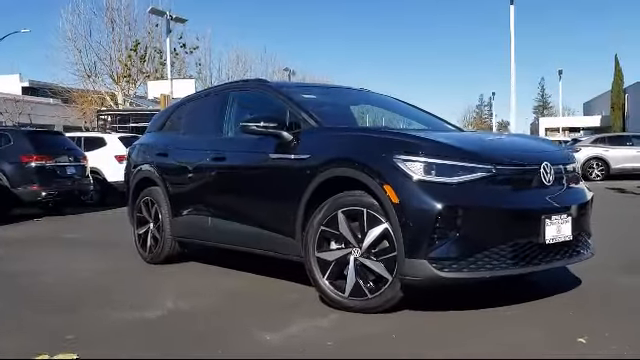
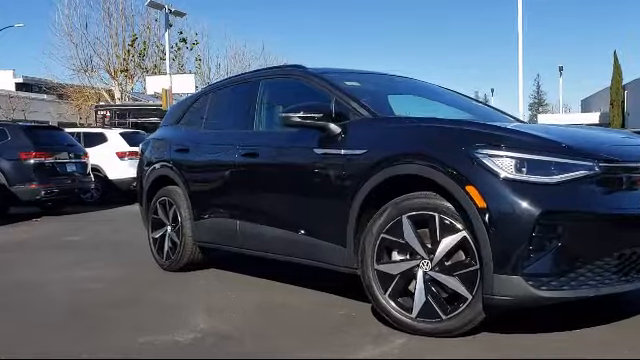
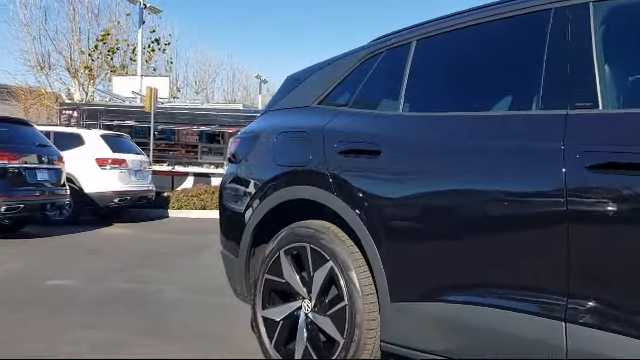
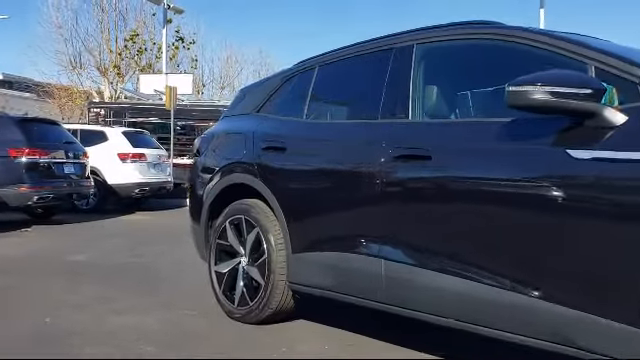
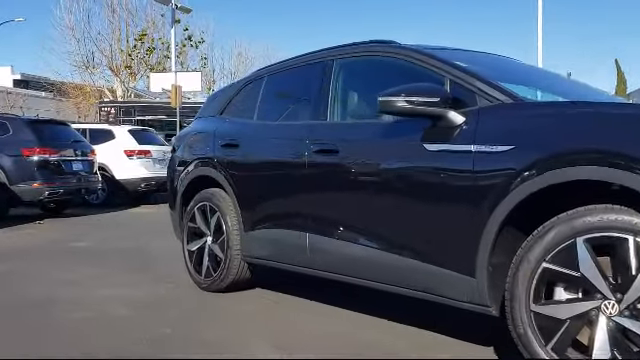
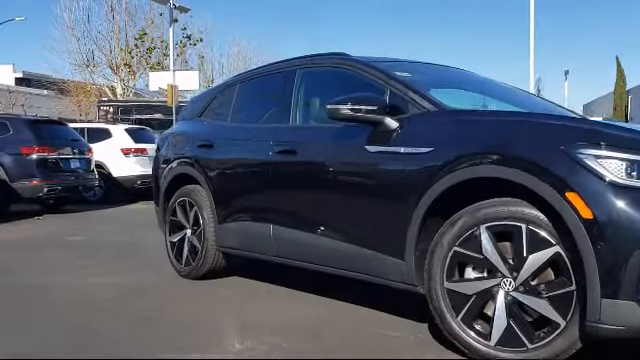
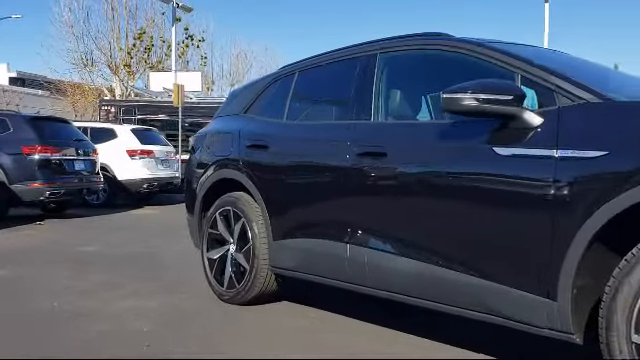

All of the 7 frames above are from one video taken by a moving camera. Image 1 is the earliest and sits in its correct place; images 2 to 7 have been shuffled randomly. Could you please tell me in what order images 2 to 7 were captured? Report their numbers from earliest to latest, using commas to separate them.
2, 6, 5, 7, 4, 3
